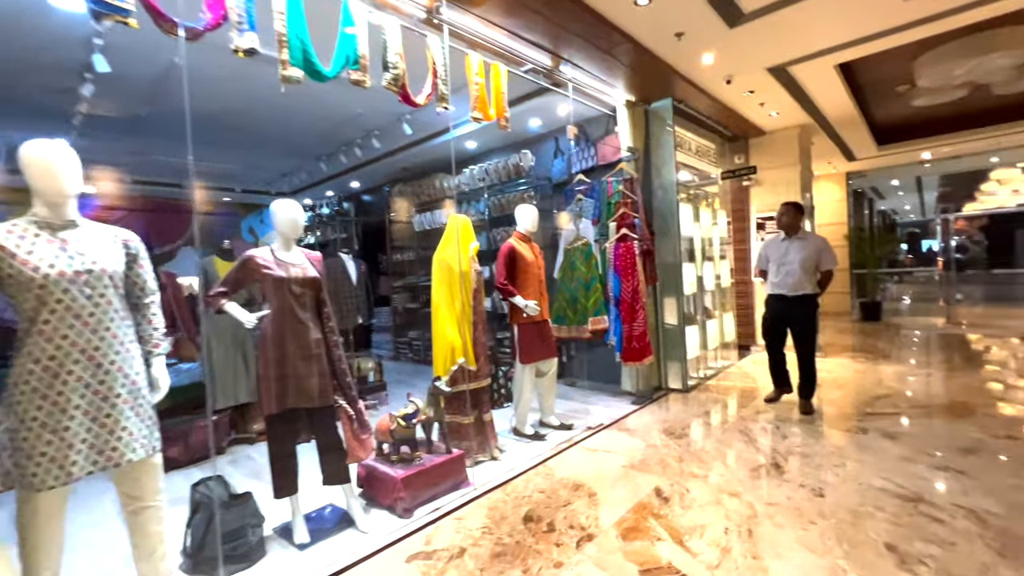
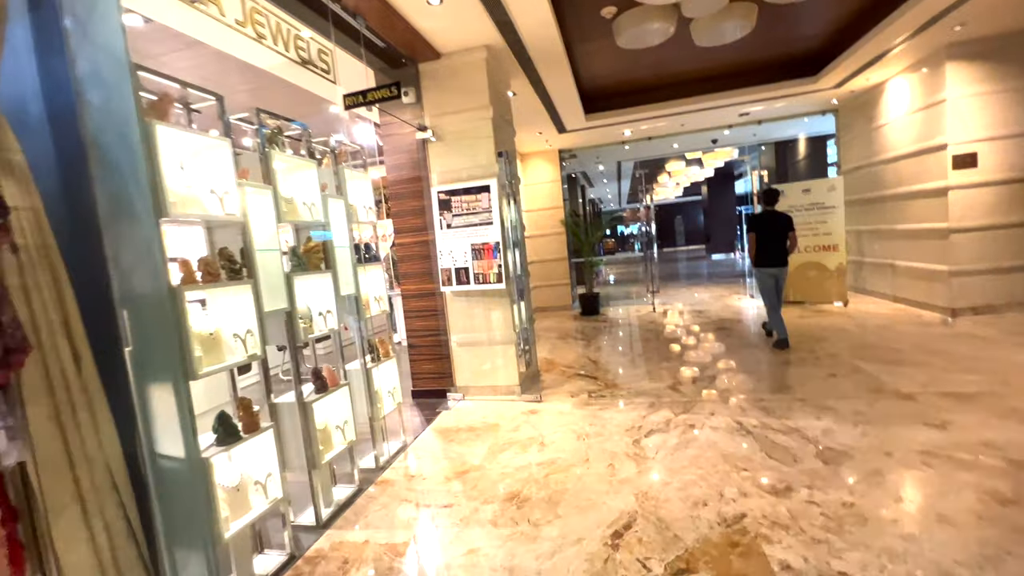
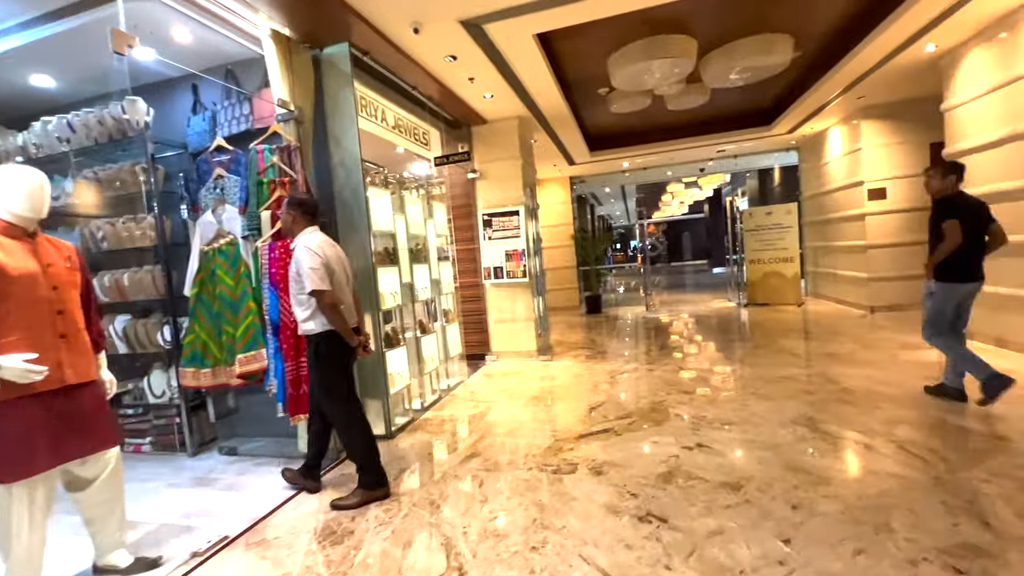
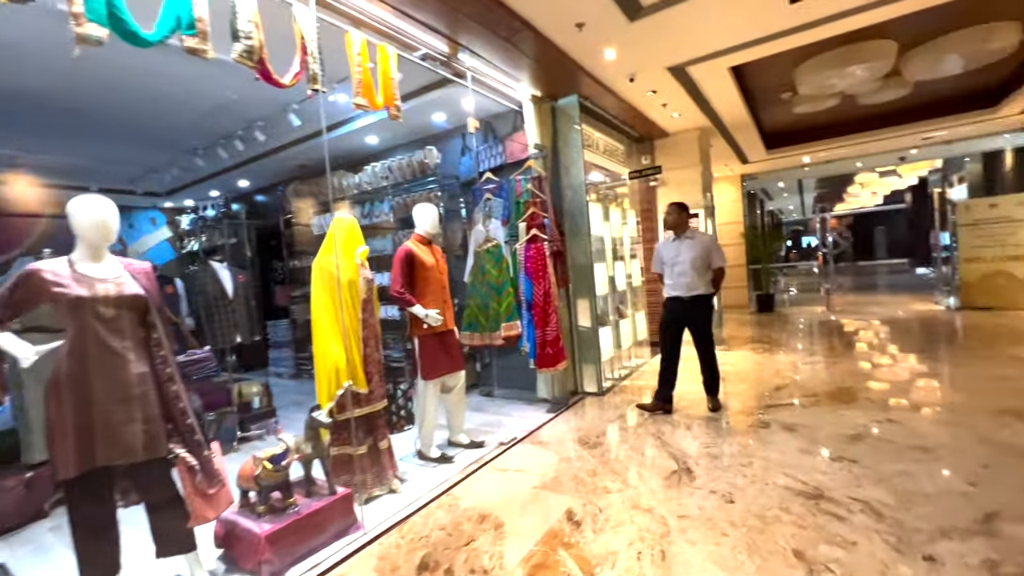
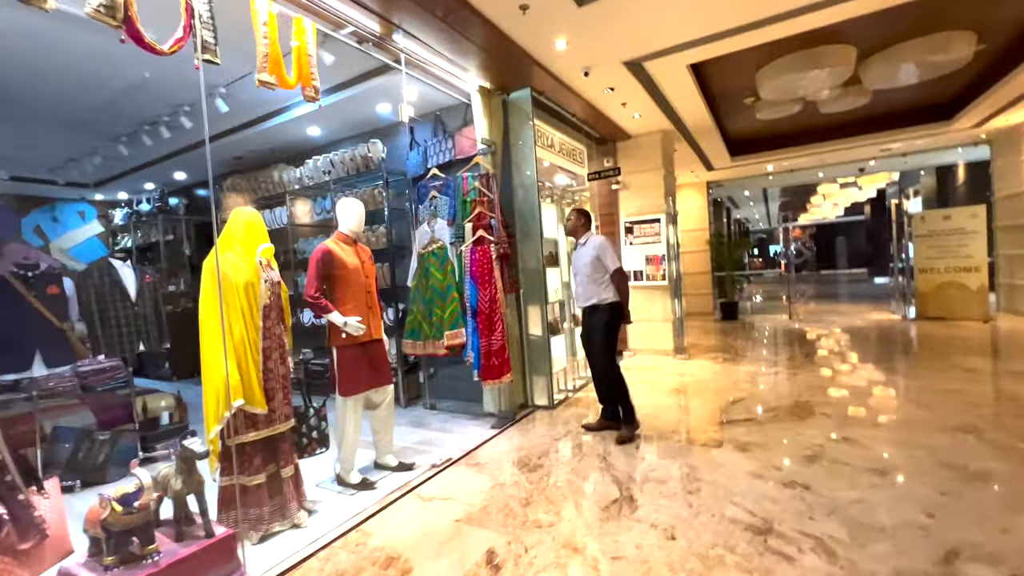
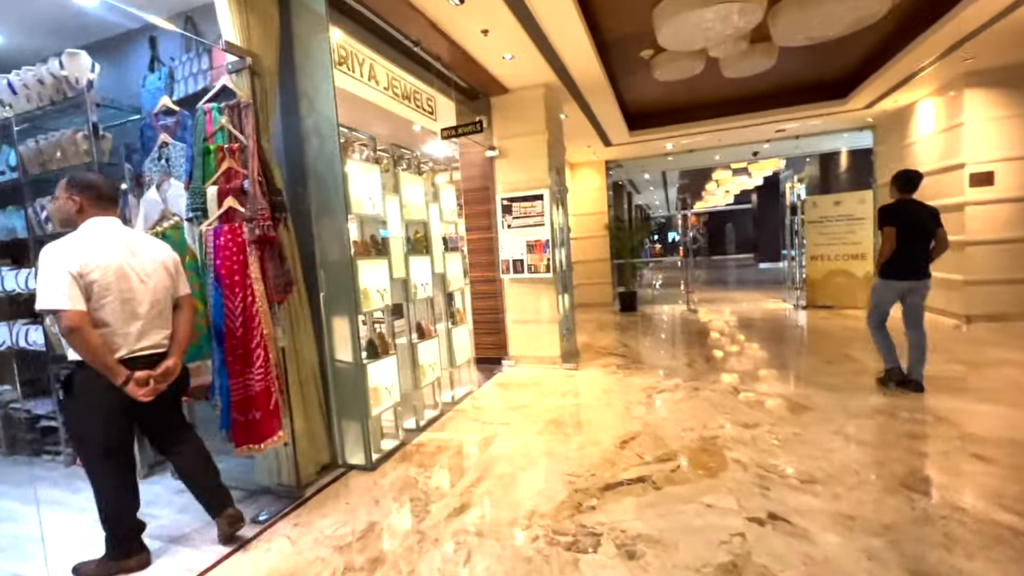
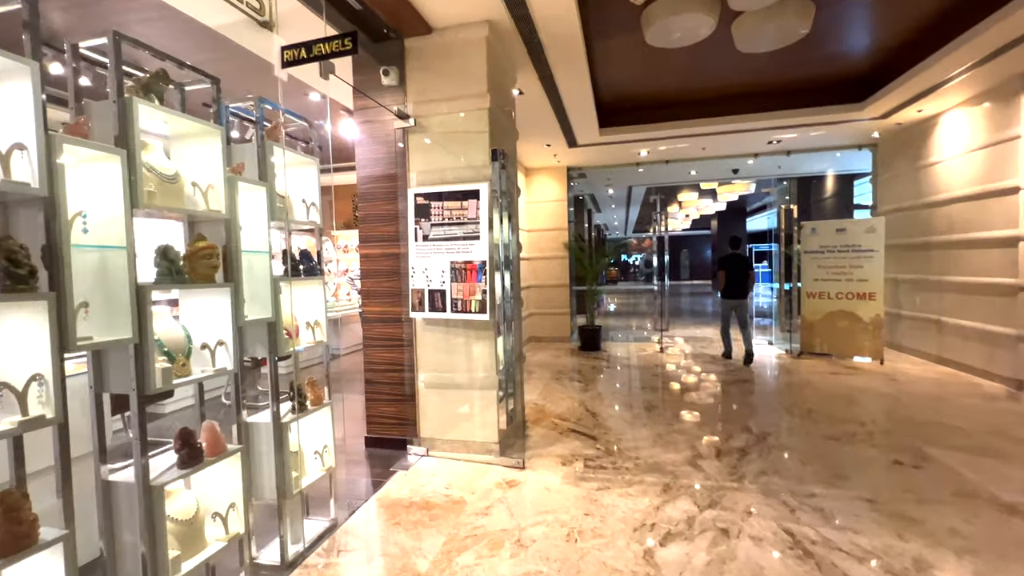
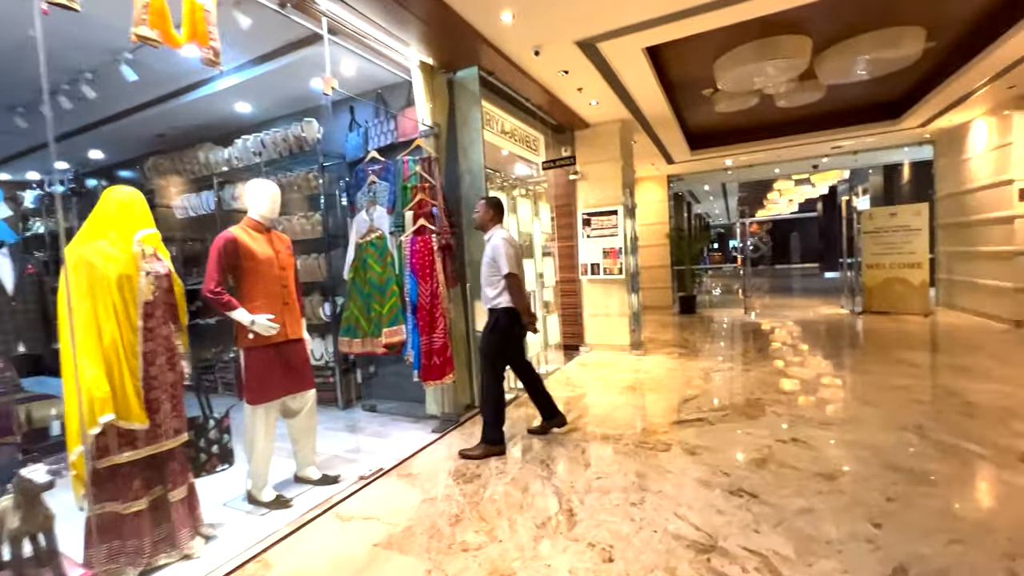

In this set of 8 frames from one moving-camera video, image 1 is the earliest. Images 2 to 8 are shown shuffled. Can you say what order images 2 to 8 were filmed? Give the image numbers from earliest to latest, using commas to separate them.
4, 5, 8, 3, 6, 2, 7
